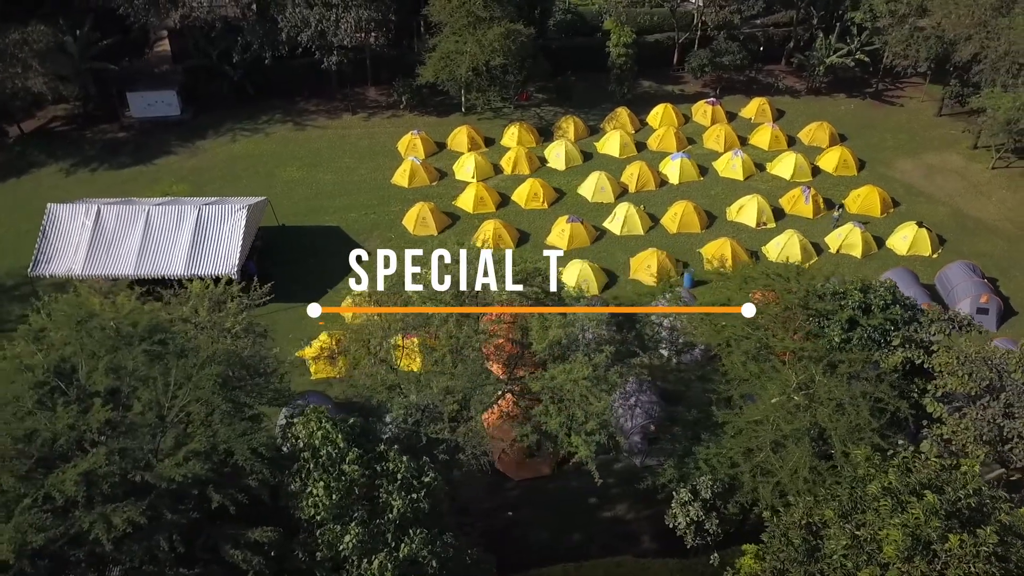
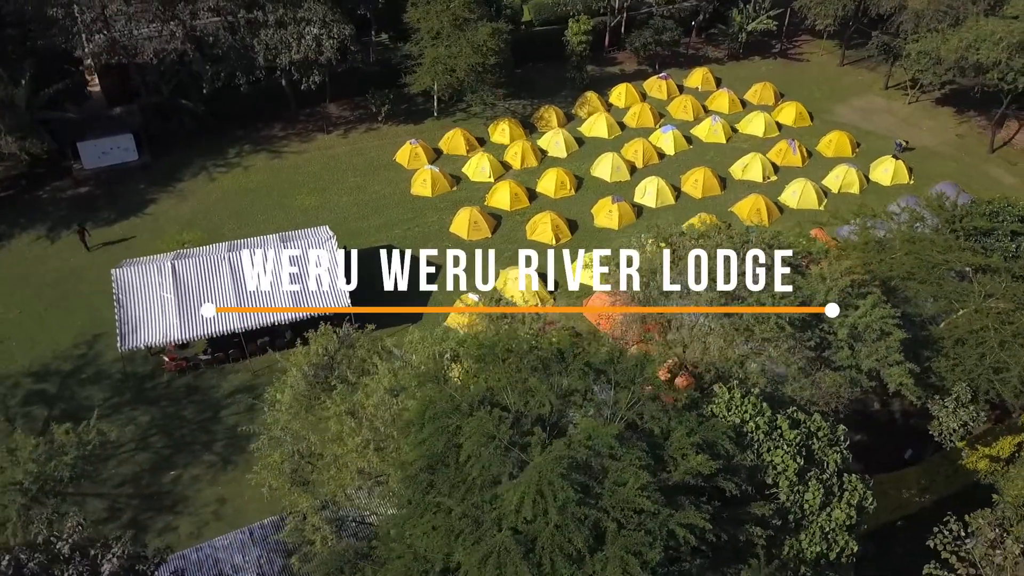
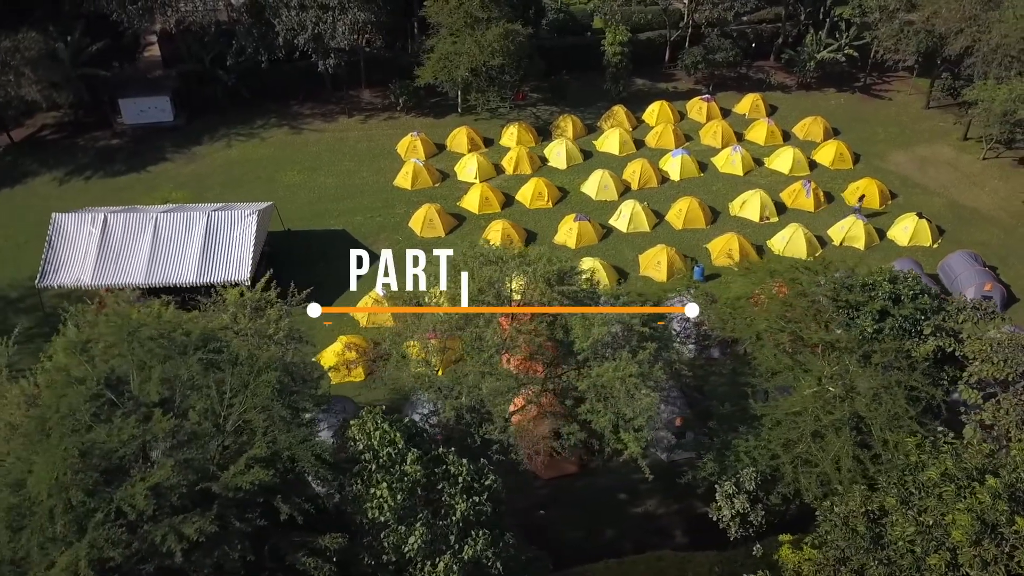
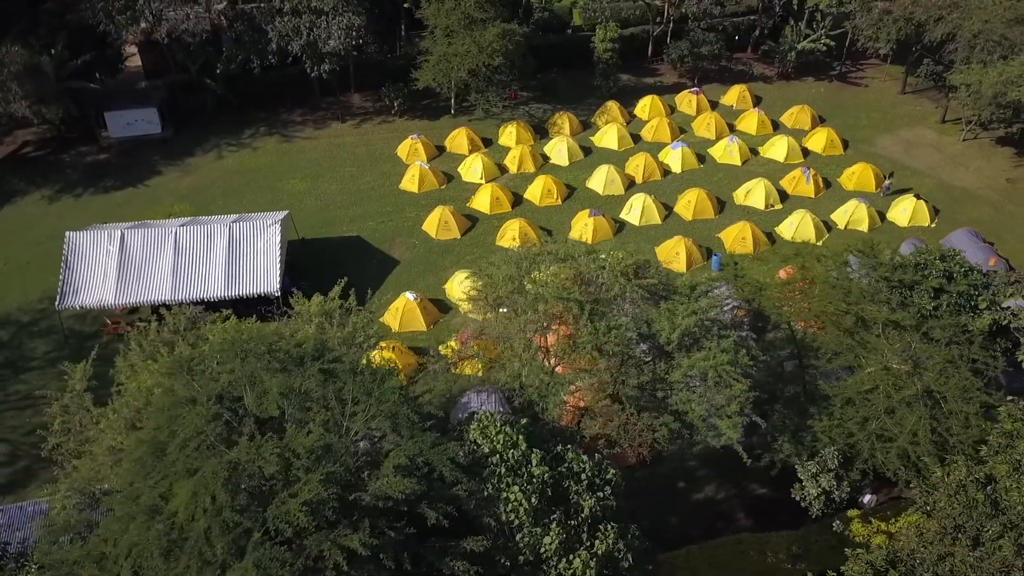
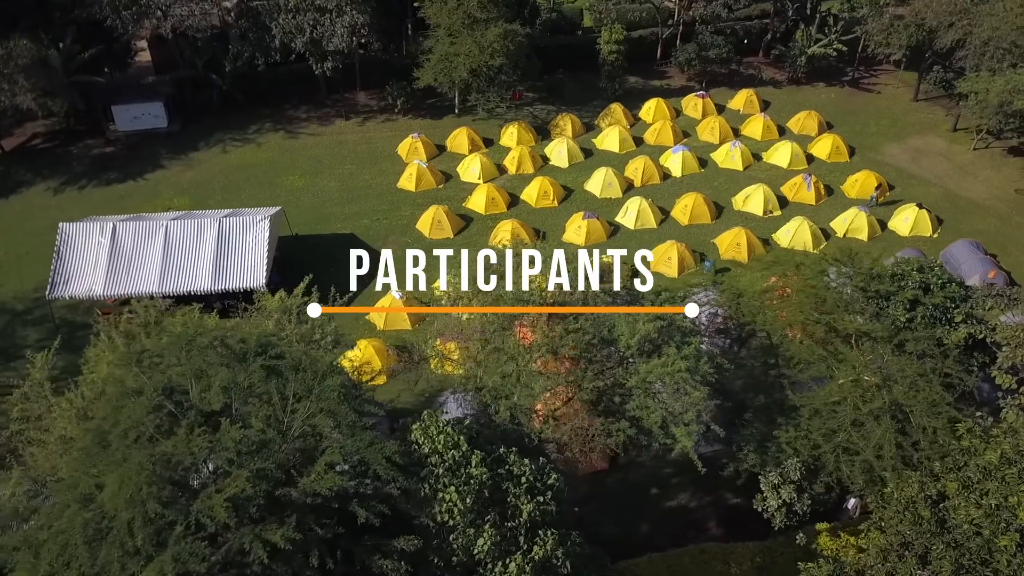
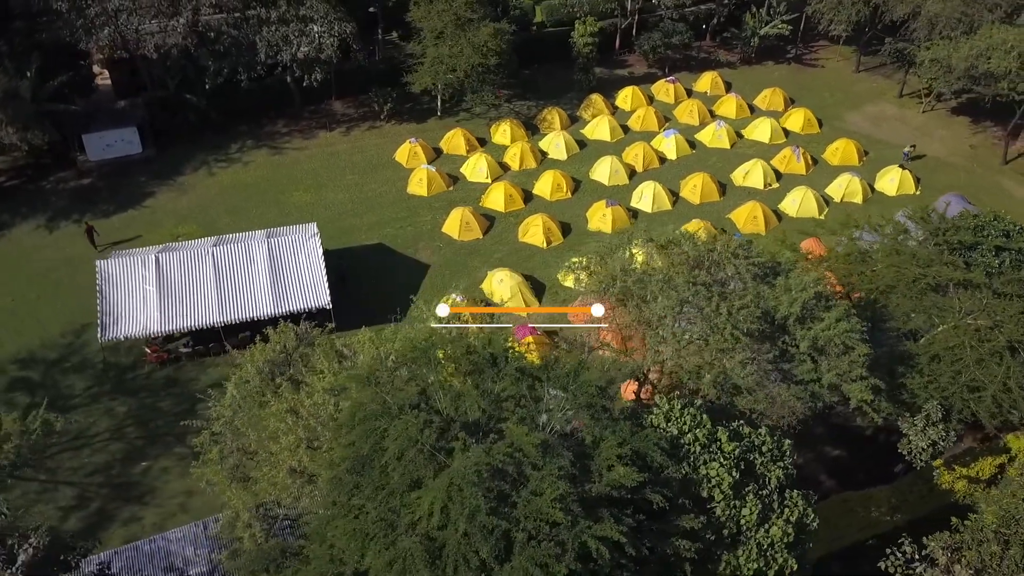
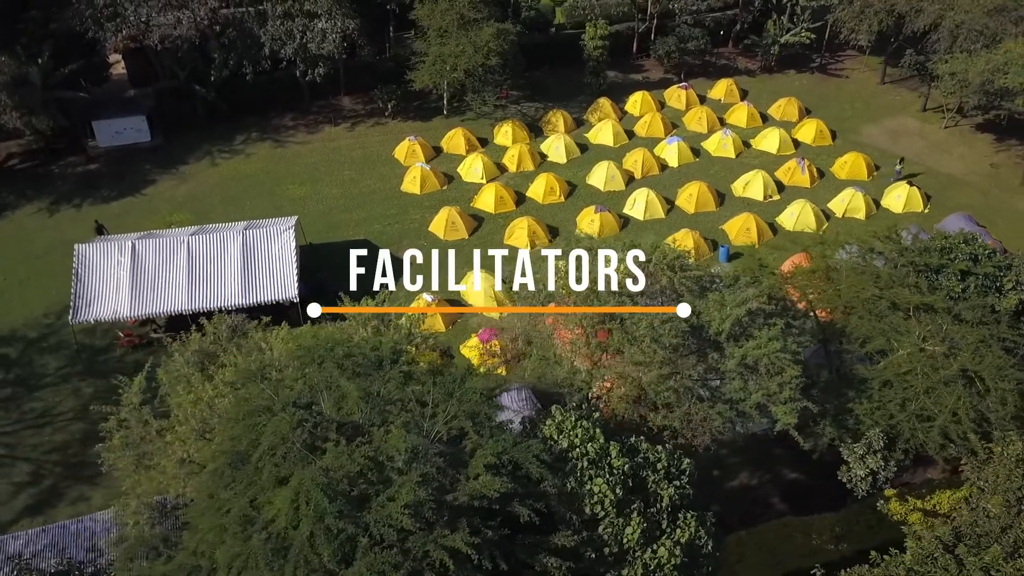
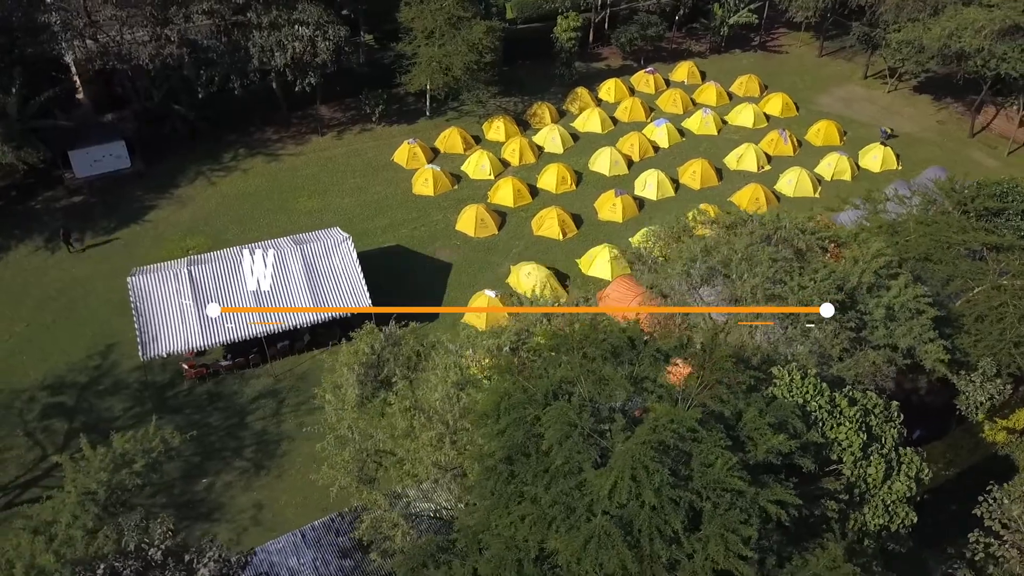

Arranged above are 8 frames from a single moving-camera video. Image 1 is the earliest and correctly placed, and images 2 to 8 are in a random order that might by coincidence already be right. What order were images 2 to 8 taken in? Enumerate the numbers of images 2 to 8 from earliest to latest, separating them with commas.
3, 5, 4, 7, 6, 2, 8
